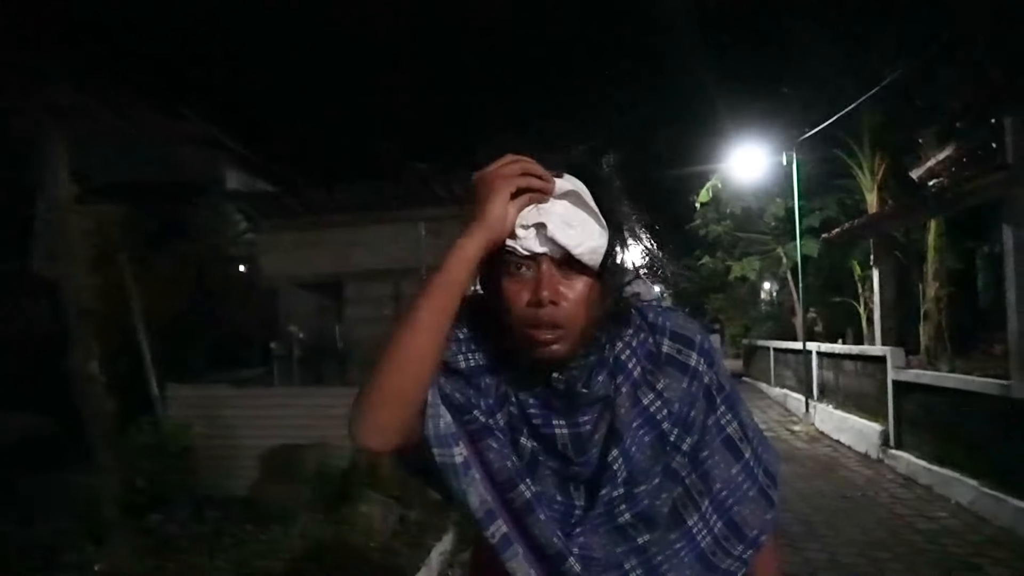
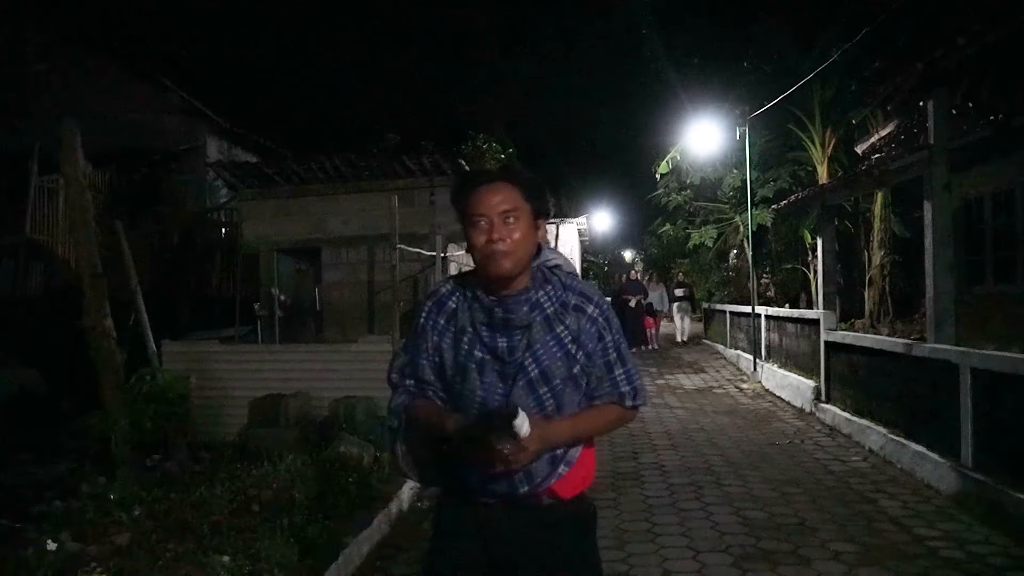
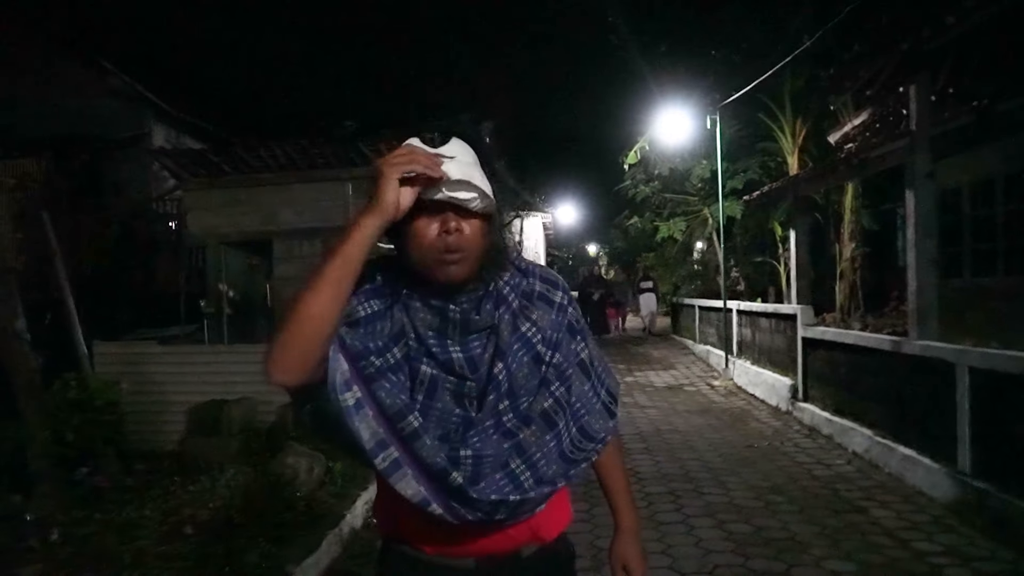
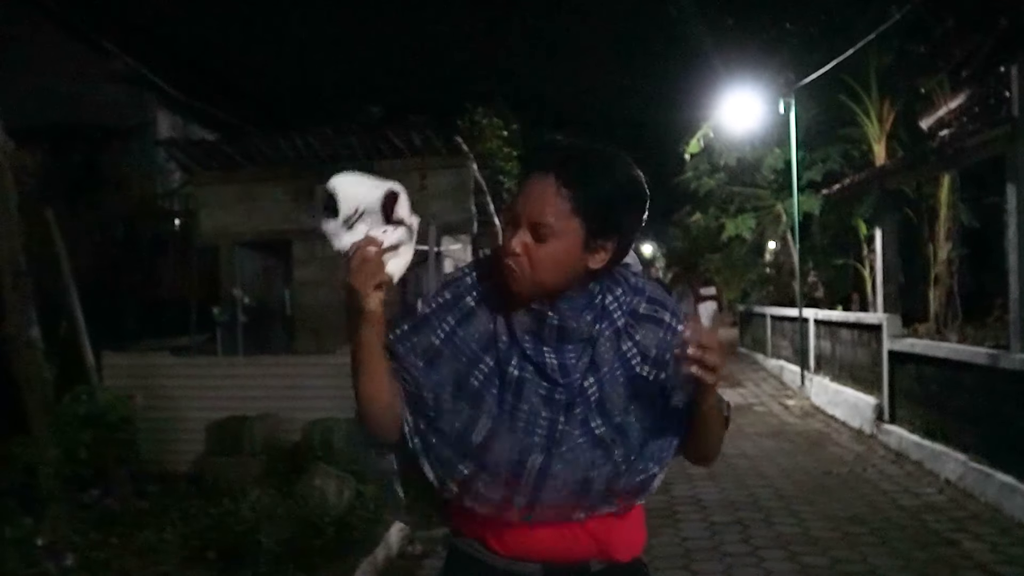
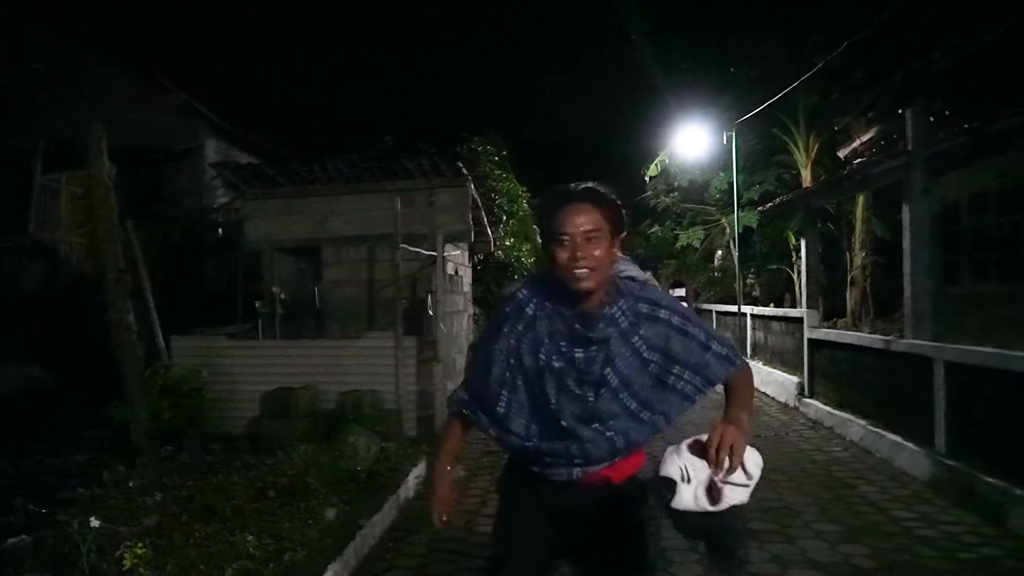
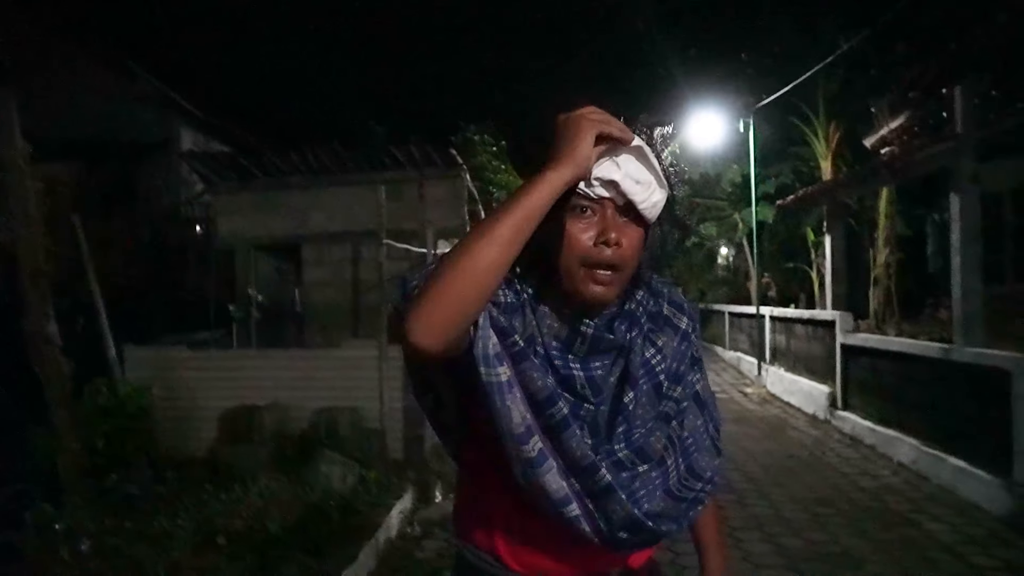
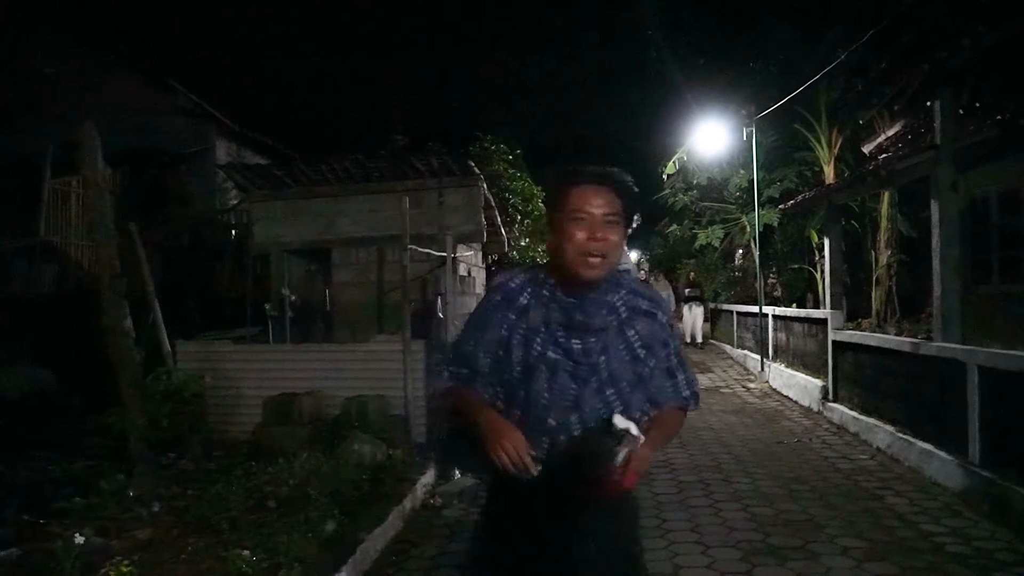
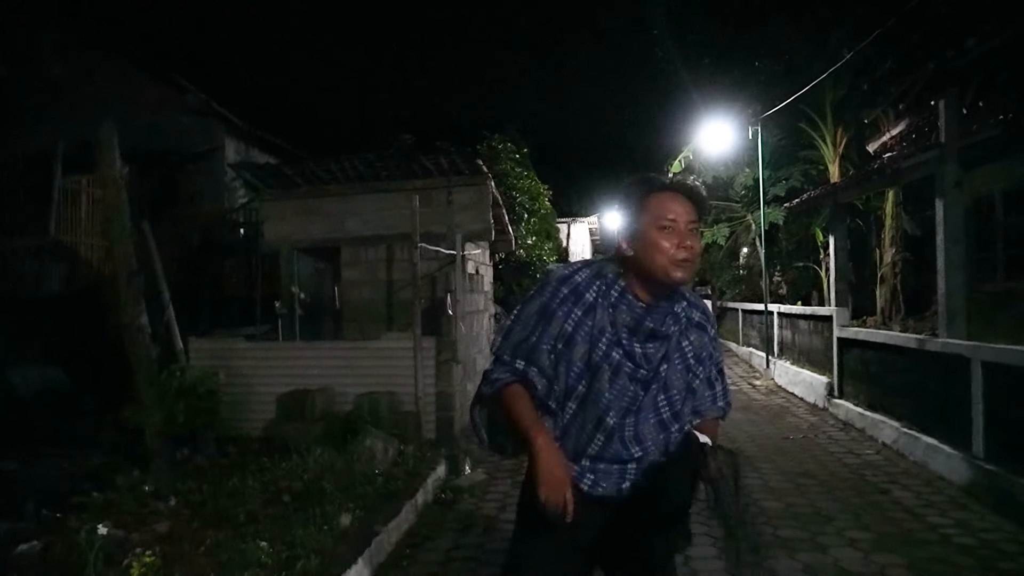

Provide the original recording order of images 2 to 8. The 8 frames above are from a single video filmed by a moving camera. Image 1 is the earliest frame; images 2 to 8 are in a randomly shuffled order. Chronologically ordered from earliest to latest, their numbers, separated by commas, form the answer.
6, 3, 4, 2, 7, 8, 5
